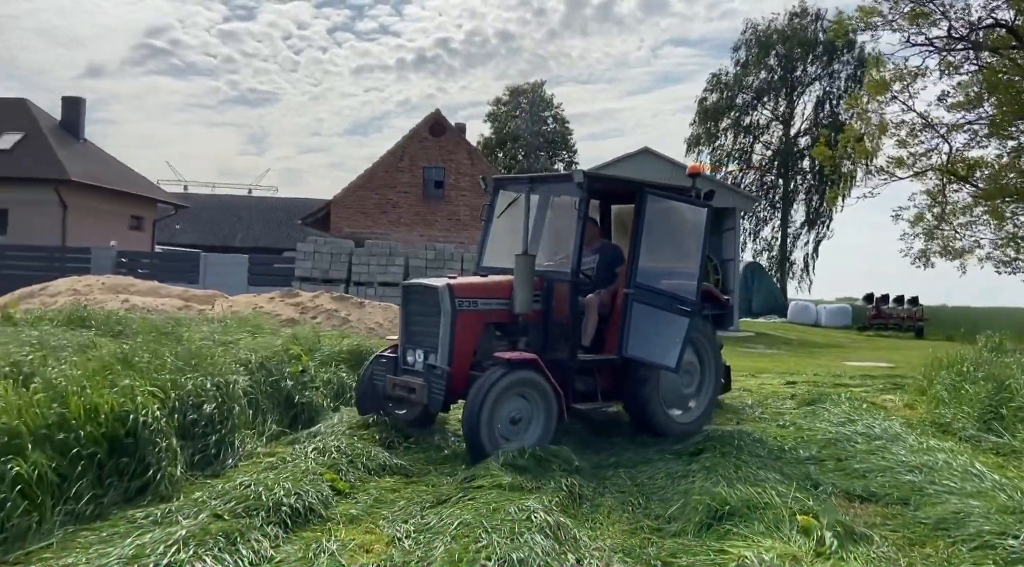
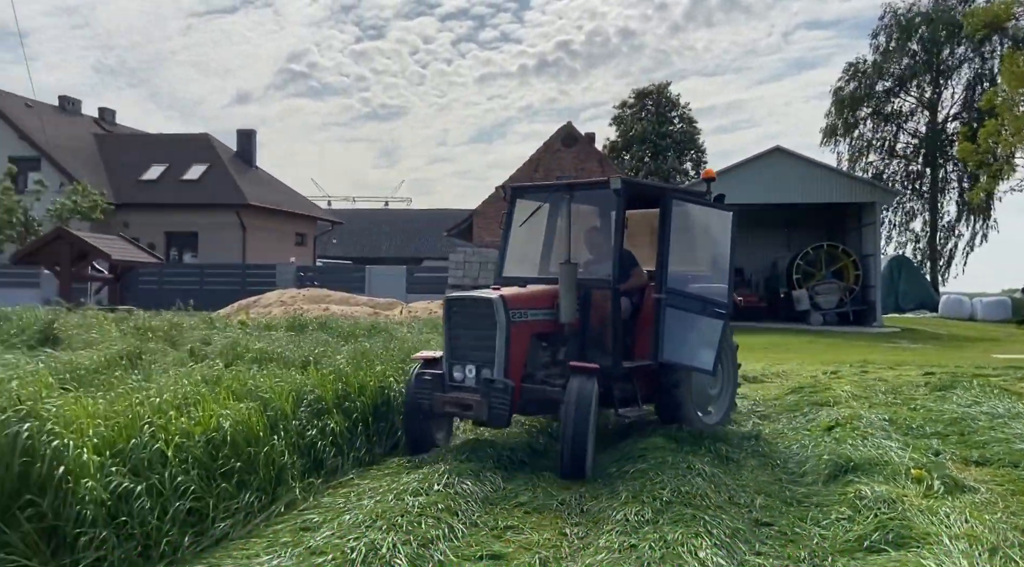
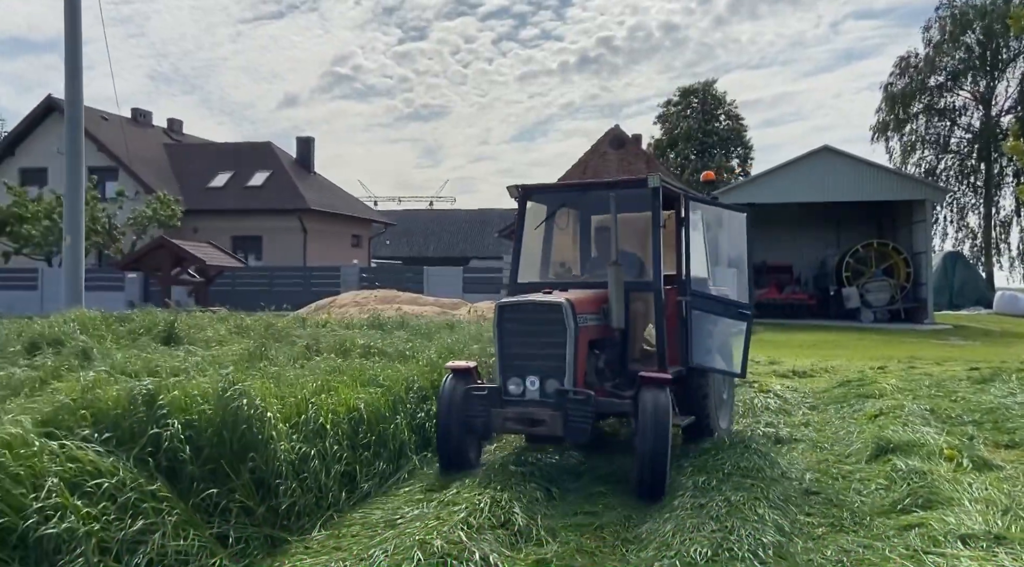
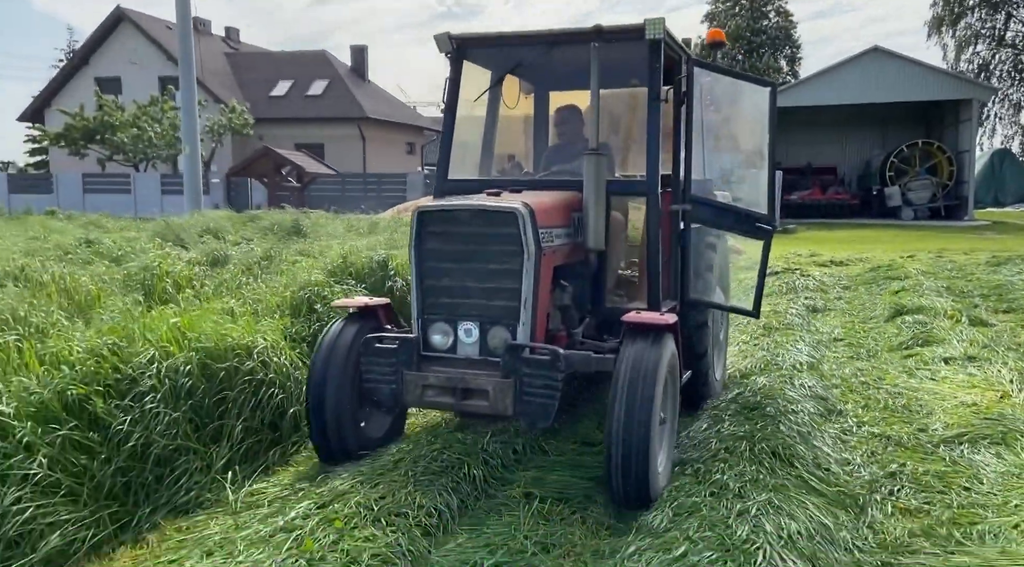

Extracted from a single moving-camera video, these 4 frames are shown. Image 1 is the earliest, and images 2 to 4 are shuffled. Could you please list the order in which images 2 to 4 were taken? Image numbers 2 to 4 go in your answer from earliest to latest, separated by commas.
2, 3, 4
